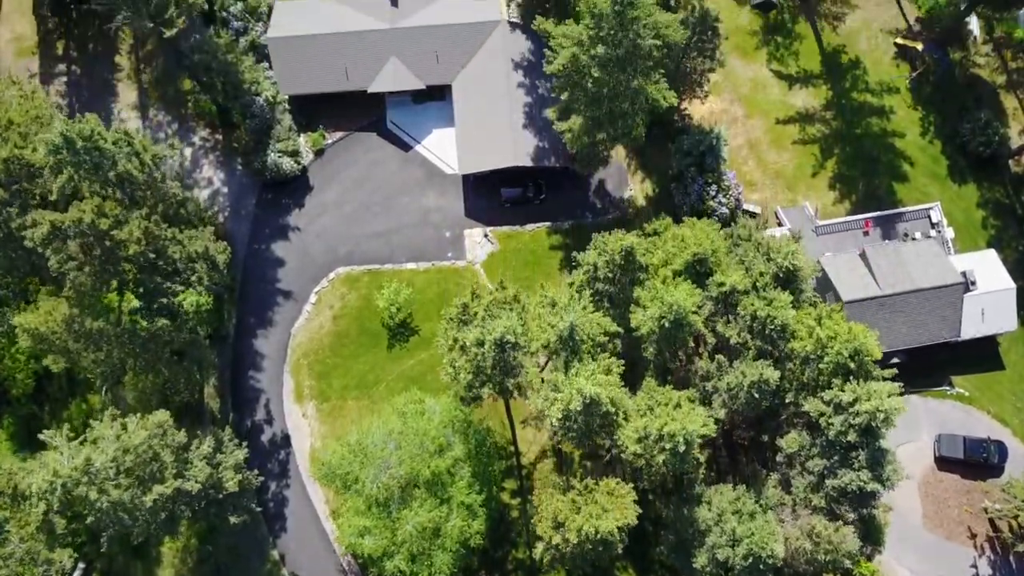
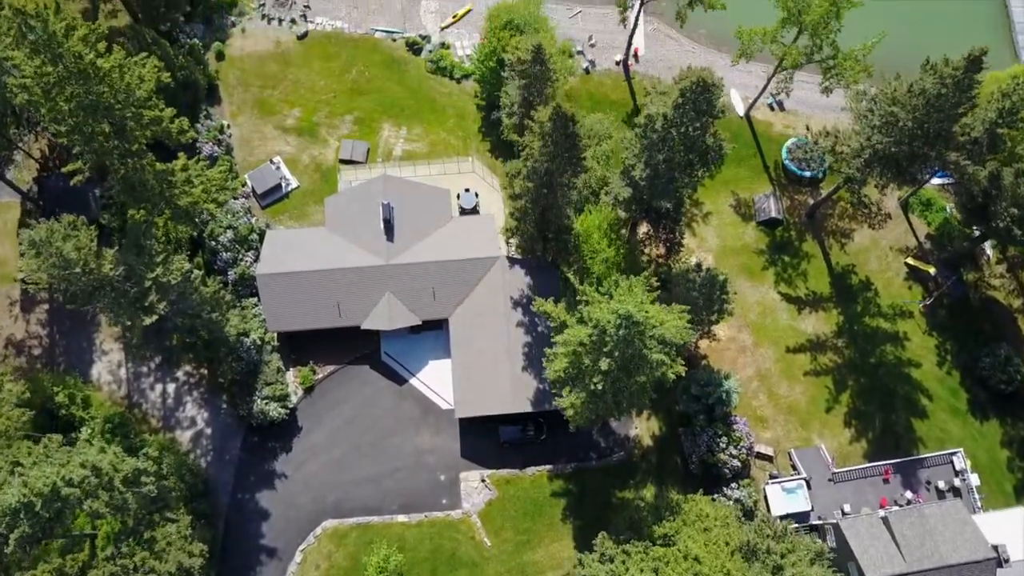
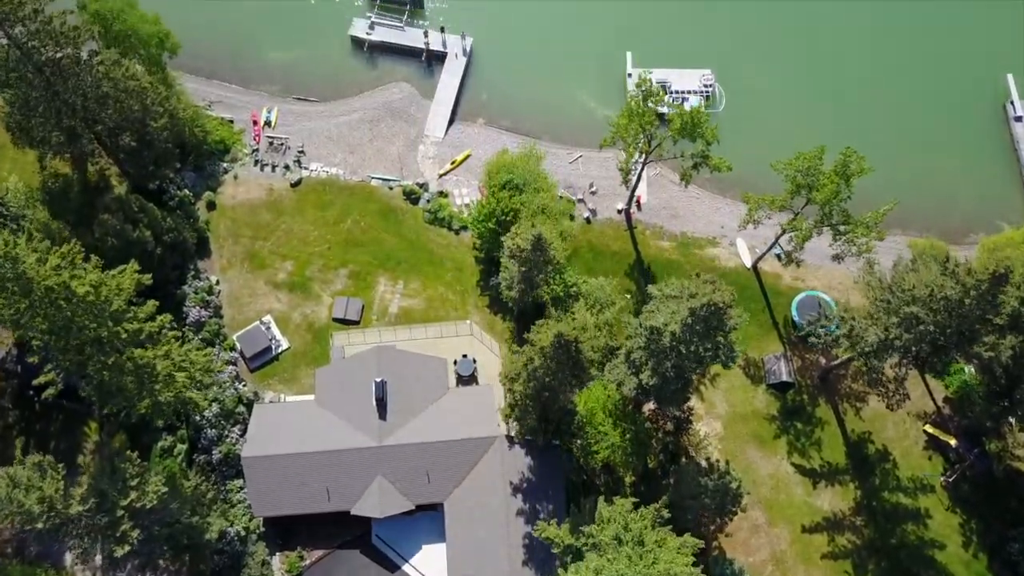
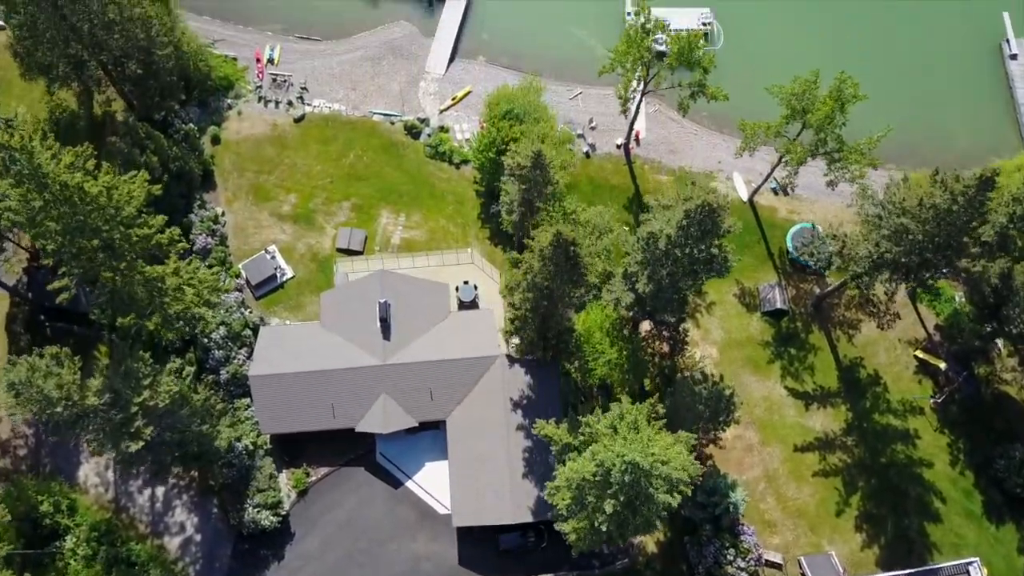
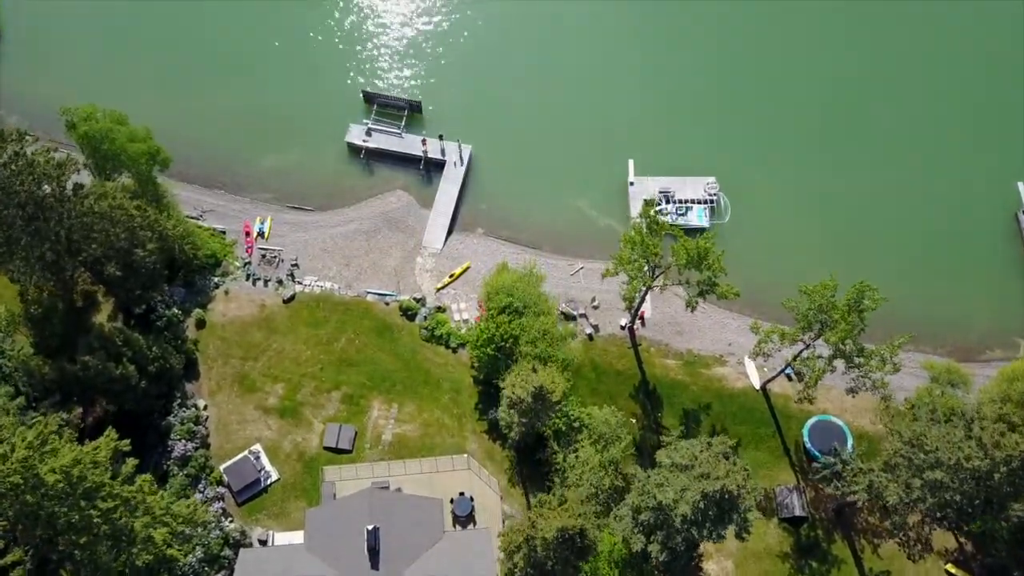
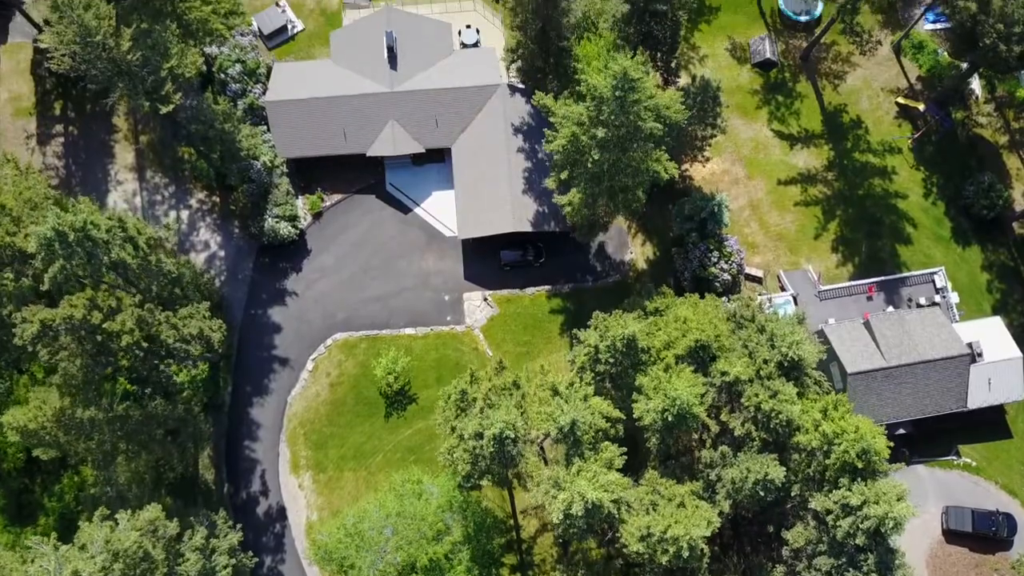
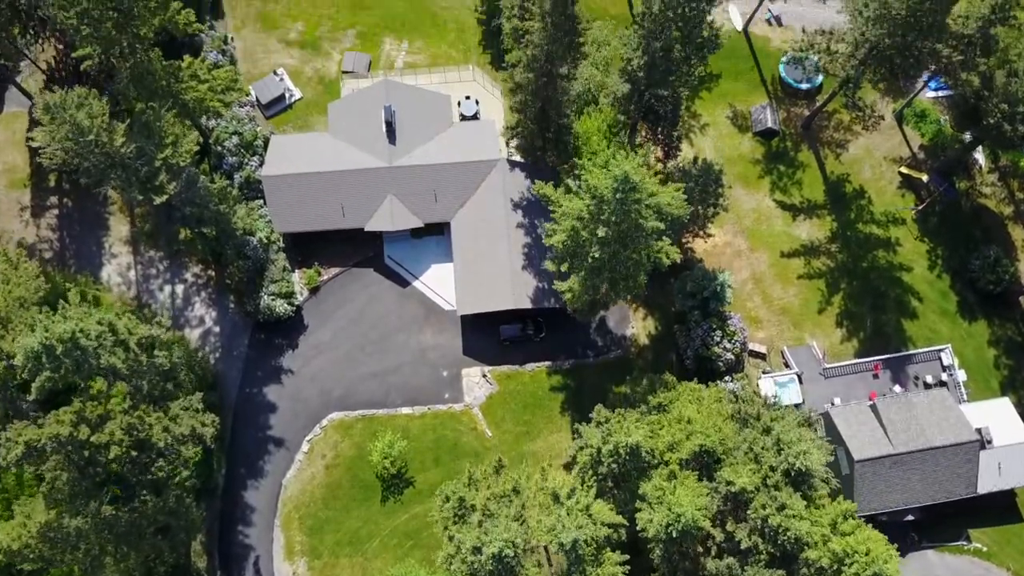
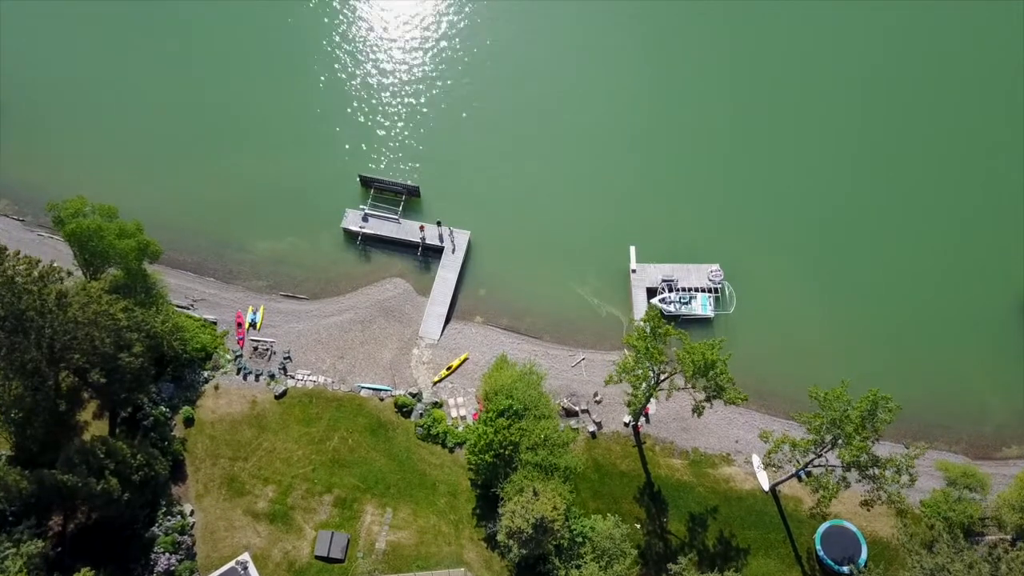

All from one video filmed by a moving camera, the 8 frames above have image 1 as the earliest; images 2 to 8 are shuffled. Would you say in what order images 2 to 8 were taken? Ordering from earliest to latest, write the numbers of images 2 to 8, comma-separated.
6, 7, 2, 4, 3, 5, 8
